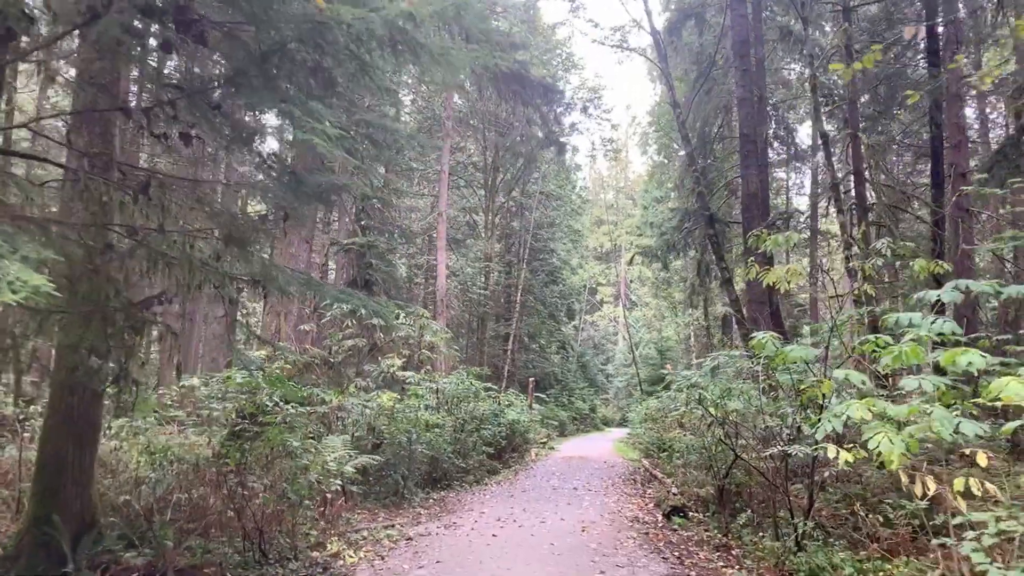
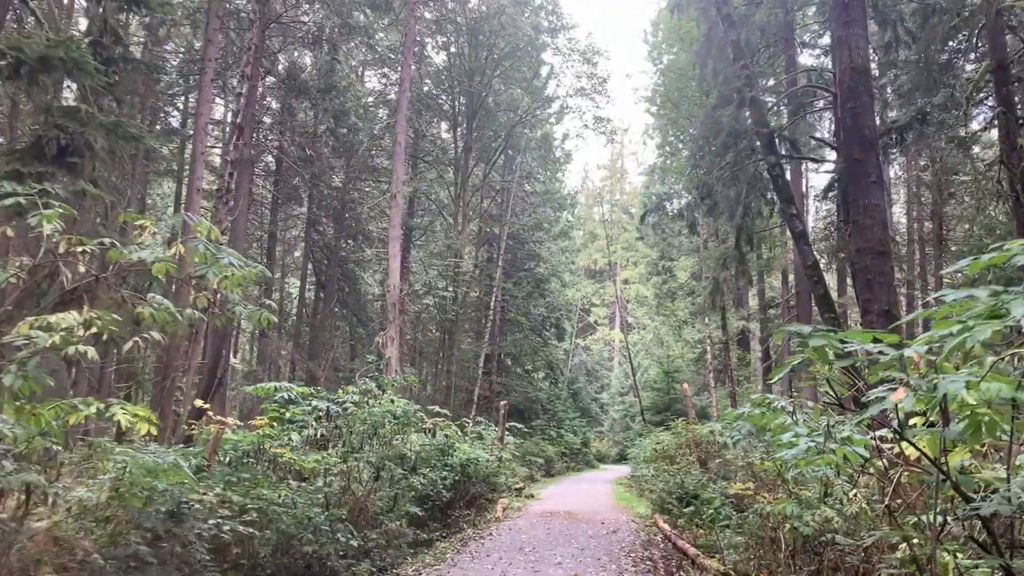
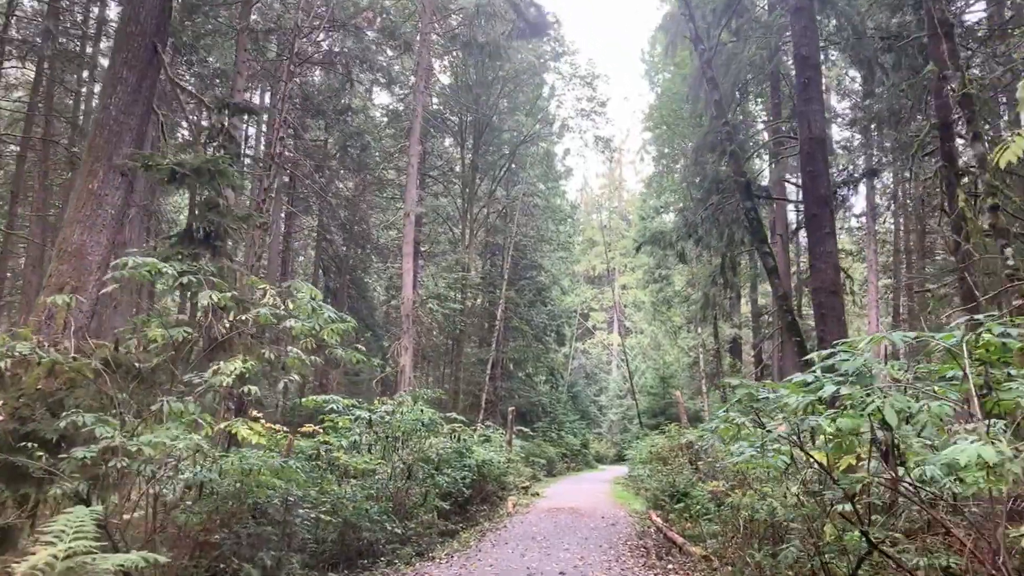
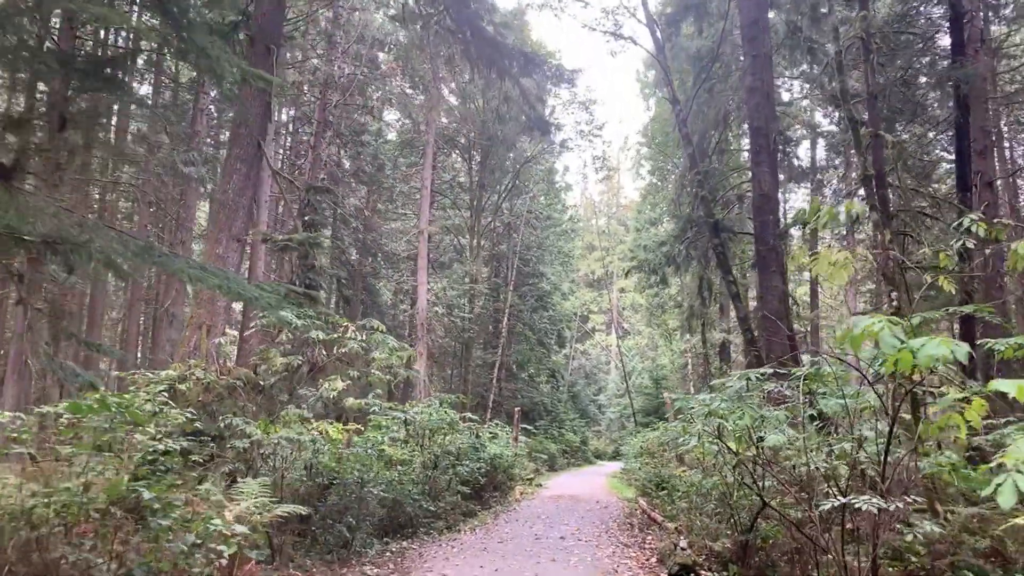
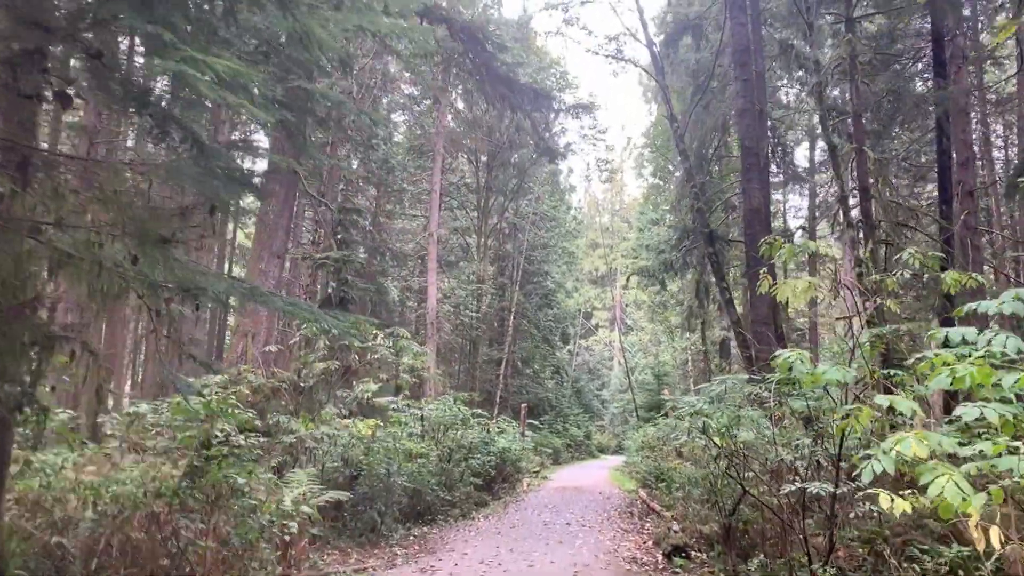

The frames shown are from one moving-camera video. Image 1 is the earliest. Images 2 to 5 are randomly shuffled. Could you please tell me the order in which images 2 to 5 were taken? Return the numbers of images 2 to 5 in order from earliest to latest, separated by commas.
5, 4, 3, 2
